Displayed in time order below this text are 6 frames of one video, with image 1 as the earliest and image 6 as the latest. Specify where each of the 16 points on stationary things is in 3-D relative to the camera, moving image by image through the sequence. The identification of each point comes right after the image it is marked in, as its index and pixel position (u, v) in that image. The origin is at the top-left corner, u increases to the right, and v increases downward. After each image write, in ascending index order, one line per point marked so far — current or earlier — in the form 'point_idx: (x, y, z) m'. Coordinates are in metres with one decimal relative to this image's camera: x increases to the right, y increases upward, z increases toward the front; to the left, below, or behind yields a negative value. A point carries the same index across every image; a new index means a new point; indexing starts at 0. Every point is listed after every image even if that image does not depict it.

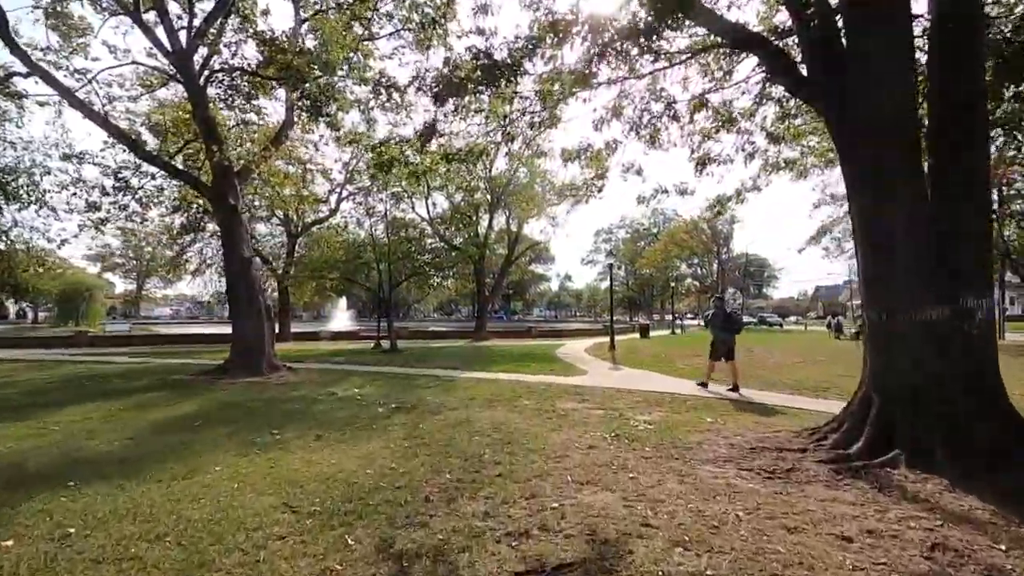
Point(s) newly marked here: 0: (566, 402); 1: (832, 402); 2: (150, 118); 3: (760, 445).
0: (+1.0, -2.2, +10.3) m
1: (+6.4, -2.2, +10.7) m
2: (-13.2, +6.2, +19.6) m
3: (+3.0, -1.9, +6.4) m
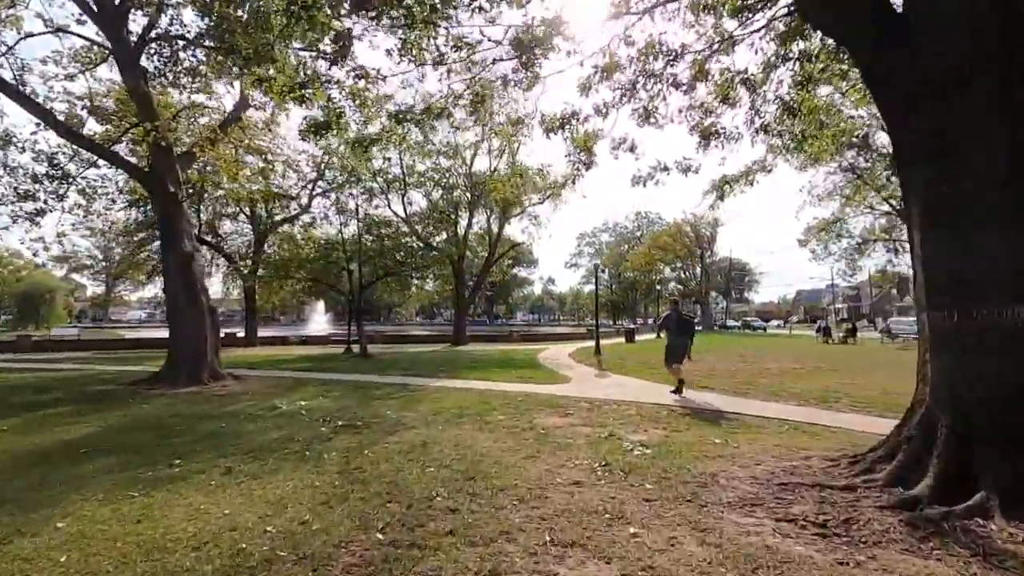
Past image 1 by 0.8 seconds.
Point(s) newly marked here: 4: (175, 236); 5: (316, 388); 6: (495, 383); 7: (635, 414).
0: (+0.6, -2.2, +8.9) m
1: (+5.9, -2.2, +9.4) m
2: (-13.9, +6.3, +17.8) m
3: (+2.6, -1.8, +5.0) m
4: (-8.1, +1.3, +12.8) m
5: (-4.5, -2.3, +12.2) m
6: (-0.4, -2.4, +13.4) m
7: (+2.0, -2.1, +8.9) m
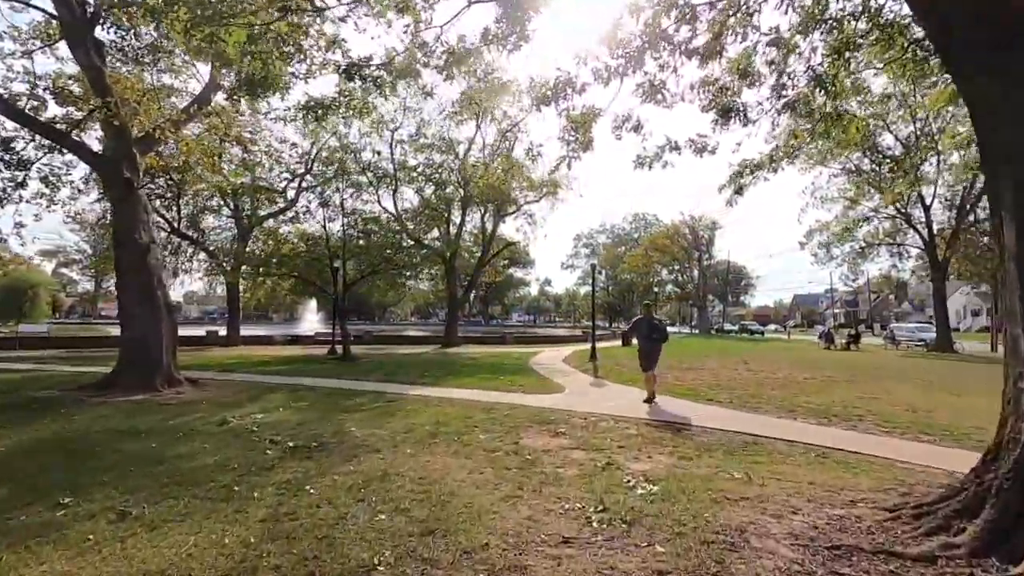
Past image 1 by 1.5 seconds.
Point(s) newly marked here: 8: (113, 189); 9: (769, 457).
0: (+0.3, -2.2, +7.7) m
1: (+5.7, -2.3, +8.3) m
2: (-14.1, +6.4, +16.5) m
3: (+2.4, -1.8, +3.9) m
4: (-8.3, +1.3, +11.6) m
5: (-4.7, -2.2, +11.0) m
6: (-0.7, -2.4, +12.3) m
7: (+1.8, -2.1, +7.7) m
8: (-8.7, +2.1, +11.7) m
9: (+3.1, -2.0, +6.5) m
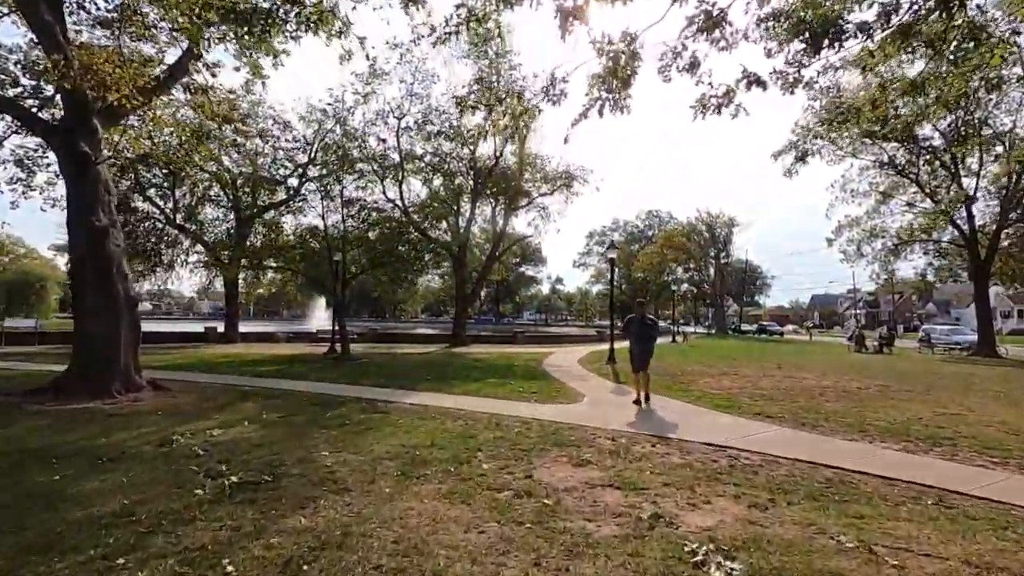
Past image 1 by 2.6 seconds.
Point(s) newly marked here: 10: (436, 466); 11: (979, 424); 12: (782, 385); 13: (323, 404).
0: (+0.5, -2.0, +6.1) m
1: (+5.8, -2.2, +6.5) m
2: (-13.8, +6.7, +15.1) m
3: (+2.5, -1.7, +2.2) m
4: (-8.1, +1.5, +10.1) m
5: (-4.5, -2.1, +9.4) m
6: (-0.5, -2.3, +10.6) m
7: (+1.9, -2.0, +6.0) m
8: (-8.5, +2.3, +10.3) m
9: (+3.2, -1.9, +4.7) m
10: (-0.8, -1.9, +5.9) m
11: (+7.6, -2.2, +8.7) m
12: (+6.7, -2.4, +13.1) m
13: (-3.5, -2.1, +9.7) m
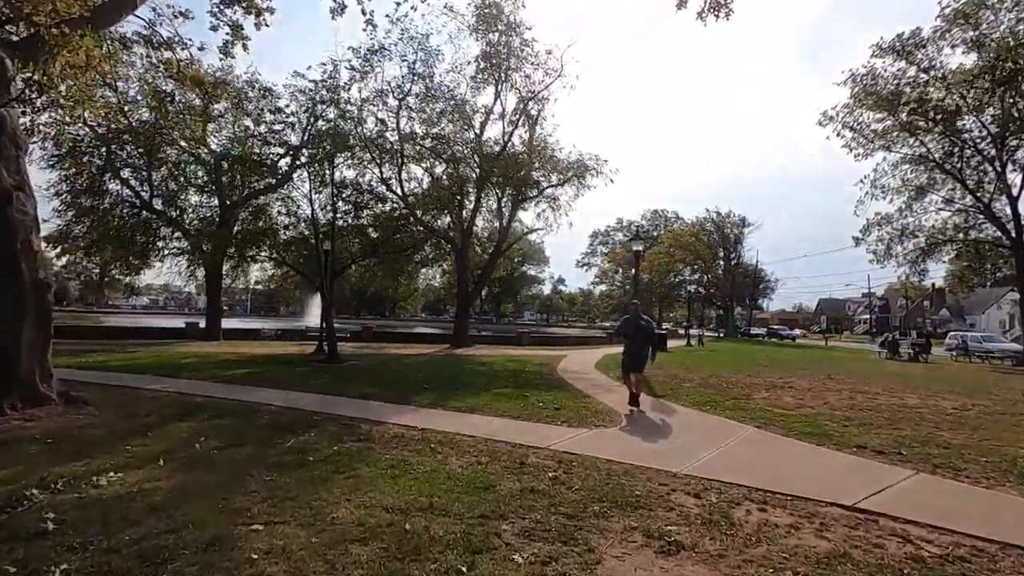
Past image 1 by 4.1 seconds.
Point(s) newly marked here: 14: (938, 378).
0: (+0.8, -1.9, +3.7) m
1: (+6.1, -2.1, +4.1) m
2: (-13.3, +7.0, +12.8) m
3: (+2.8, -1.6, -0.2) m
4: (-7.7, +1.8, +7.7) m
5: (-4.2, -1.8, +7.0) m
6: (-0.2, -2.1, +8.2) m
7: (+2.3, -1.9, +3.6) m
8: (-8.1, +2.6, +7.9) m
9: (+3.6, -1.8, +2.4) m
10: (-0.5, -1.8, +3.5) m
11: (+7.9, -2.2, +6.3) m
12: (+7.0, -2.3, +10.7) m
13: (-3.1, -1.9, +7.3) m
14: (+14.9, -3.1, +18.8) m
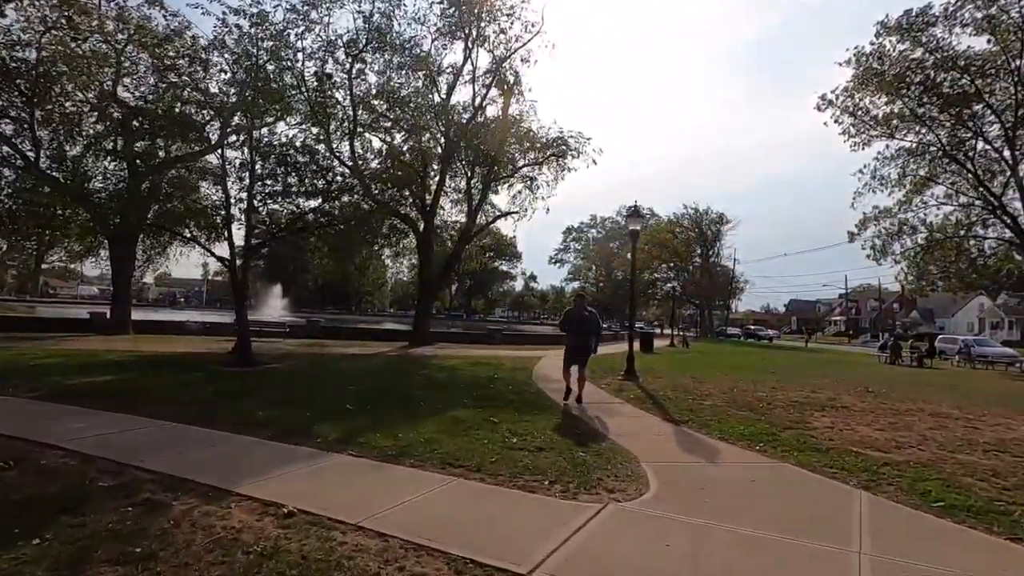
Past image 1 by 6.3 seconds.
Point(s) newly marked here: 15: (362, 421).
0: (+0.6, -1.6, +0.1) m
1: (+5.9, -1.9, +0.9) m
2: (-13.8, +7.6, +8.4) m
3: (+2.8, -1.4, -3.7) m
4: (-8.0, +2.3, +3.7) m
5: (-4.5, -1.4, +3.2) m
6: (-0.6, -1.8, +4.6) m
7: (+2.1, -1.6, +0.2) m
8: (-8.4, +3.1, +3.8) m
9: (+3.5, -1.6, -1.1) m
10: (-0.6, -1.5, -0.1) m
11: (+7.6, -2.0, +3.1) m
12: (+6.5, -2.1, +7.5) m
13: (-3.5, -1.5, +3.5) m
14: (+13.9, -3.0, +15.9) m
15: (-2.0, -1.8, +7.4) m
